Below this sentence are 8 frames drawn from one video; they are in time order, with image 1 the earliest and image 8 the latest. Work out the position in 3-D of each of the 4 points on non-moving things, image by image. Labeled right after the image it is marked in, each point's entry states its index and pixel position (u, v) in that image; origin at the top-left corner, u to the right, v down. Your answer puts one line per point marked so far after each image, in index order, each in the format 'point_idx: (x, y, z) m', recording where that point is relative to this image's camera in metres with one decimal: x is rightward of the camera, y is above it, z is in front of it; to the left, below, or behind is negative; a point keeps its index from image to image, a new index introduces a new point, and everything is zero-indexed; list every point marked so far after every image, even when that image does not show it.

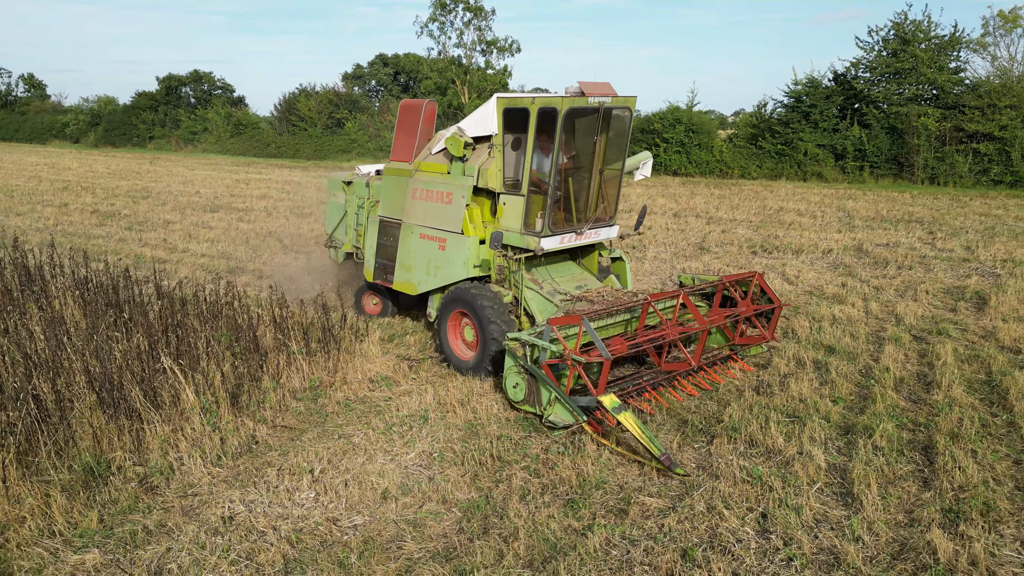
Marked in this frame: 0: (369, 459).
0: (-0.9, -1.0, +4.4) m
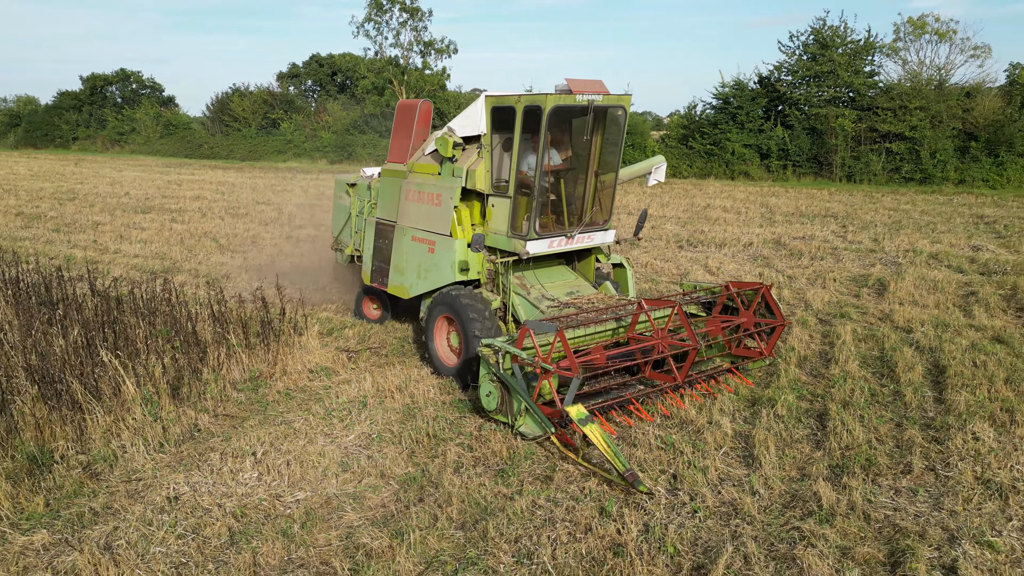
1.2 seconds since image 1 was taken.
0: (-1.3, -1.0, +4.6) m
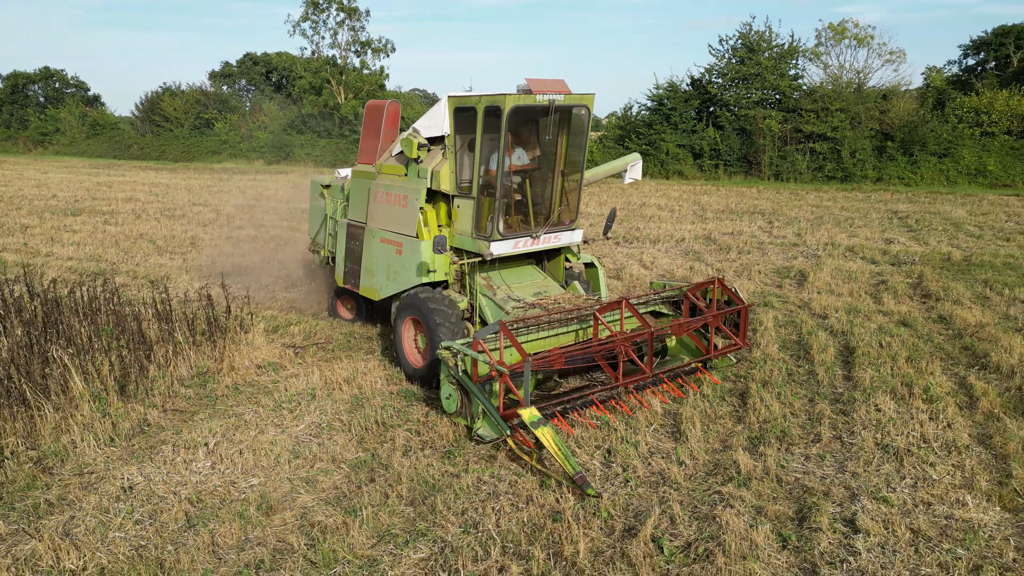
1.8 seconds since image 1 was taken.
0: (-1.6, -0.9, +4.7) m
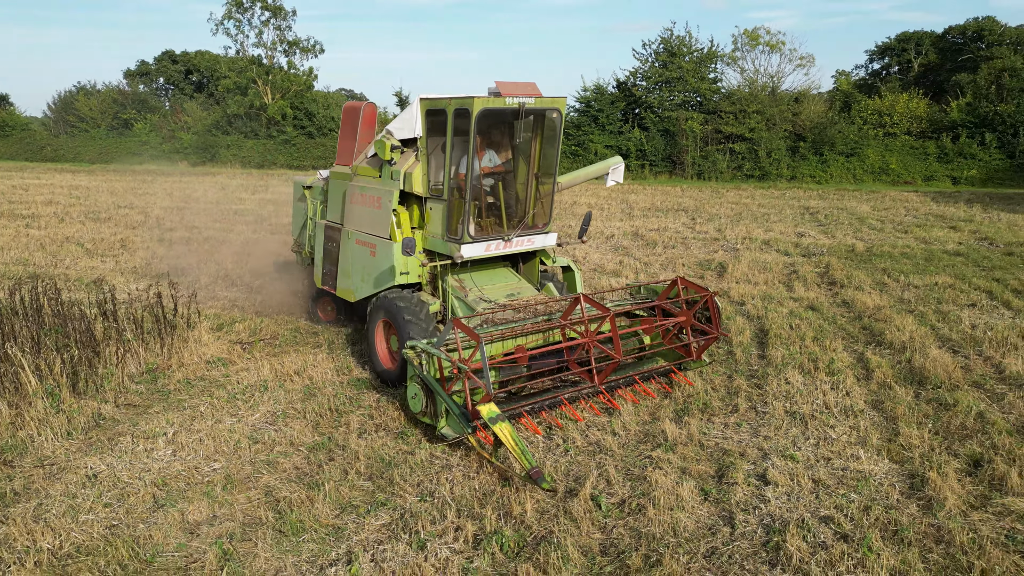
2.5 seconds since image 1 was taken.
0: (-2.0, -0.9, +4.9) m
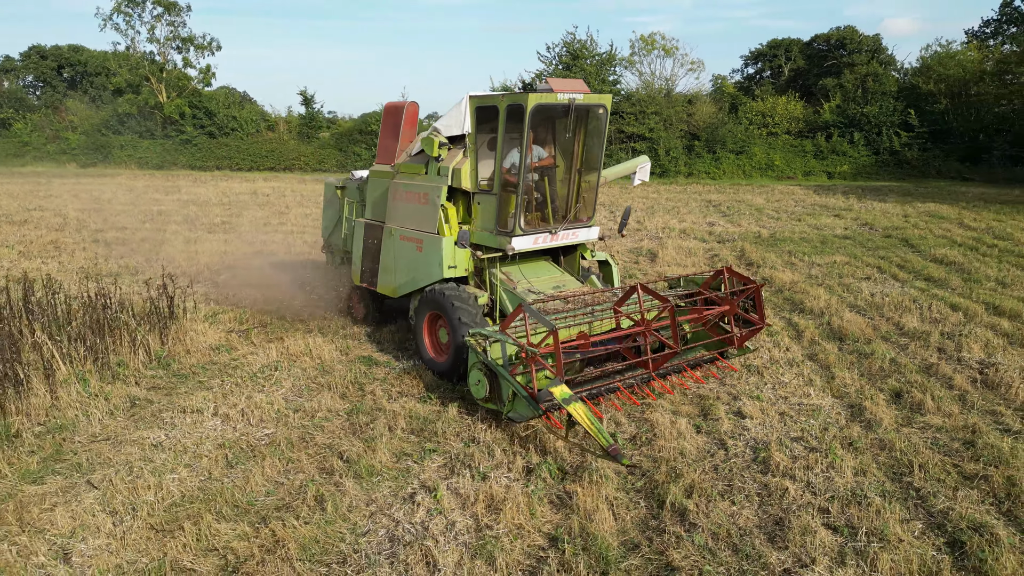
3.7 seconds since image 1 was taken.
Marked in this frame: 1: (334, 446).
0: (-1.9, -0.8, +5.3) m
1: (-1.1, -1.0, +4.5) m
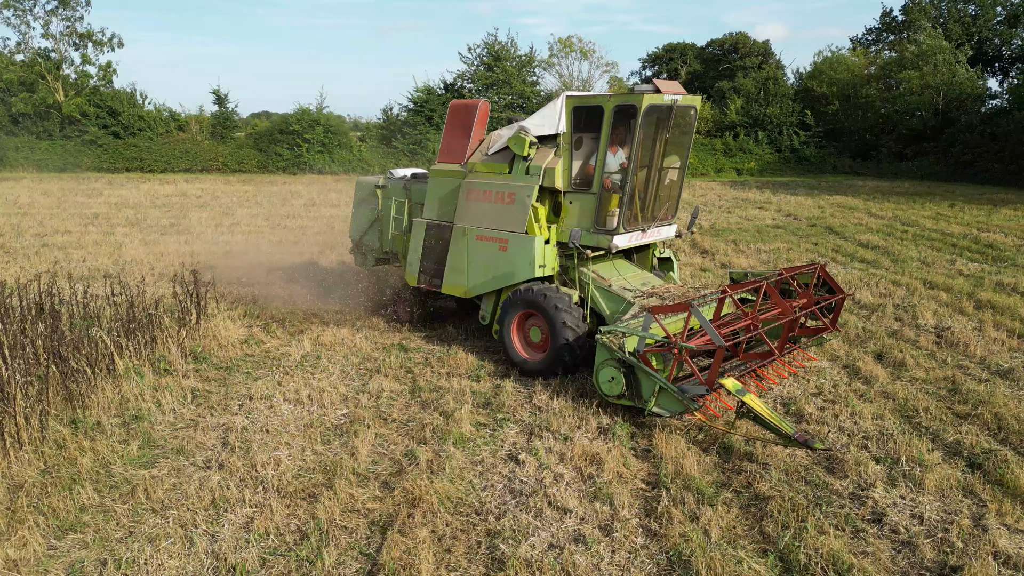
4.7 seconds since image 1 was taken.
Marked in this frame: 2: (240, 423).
0: (-1.6, -0.7, +5.5) m
1: (-0.6, -0.9, +4.8) m
2: (-1.8, -0.9, +4.7) m
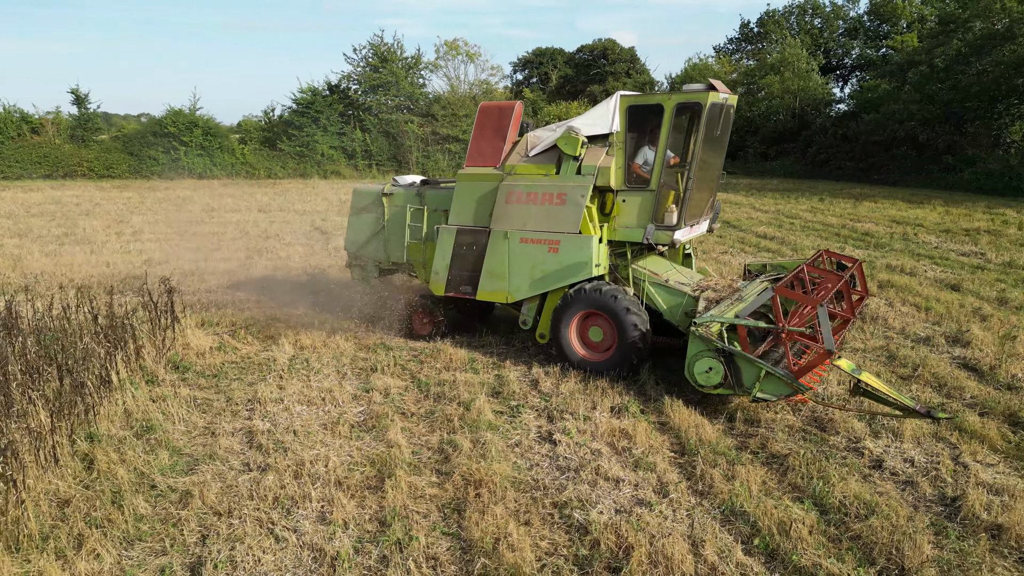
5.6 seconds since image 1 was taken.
0: (-1.6, -0.7, +5.5) m
1: (-0.5, -0.8, +4.9) m
2: (-1.6, -0.9, +4.6) m
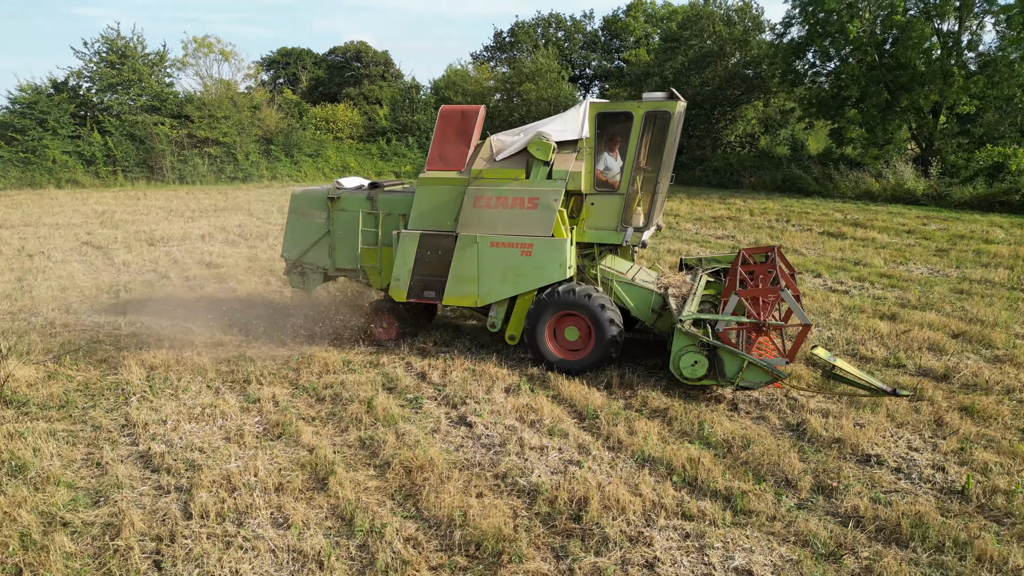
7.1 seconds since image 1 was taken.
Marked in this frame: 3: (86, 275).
0: (-2.3, -0.8, +5.1) m
1: (-1.2, -0.8, +4.9) m
2: (-2.1, -1.0, +4.3) m
3: (-5.8, +0.2, +9.9) m
